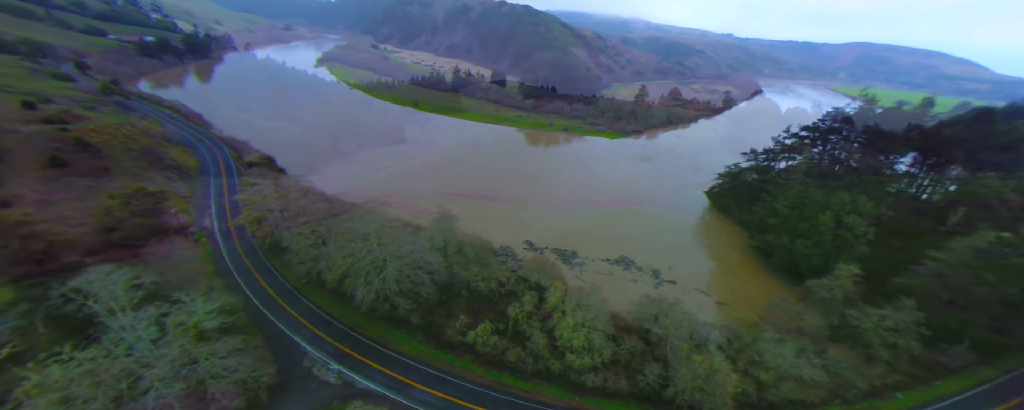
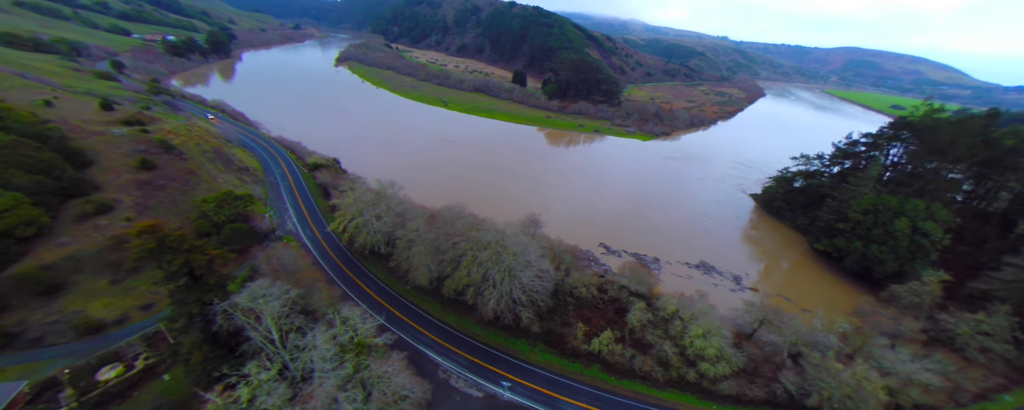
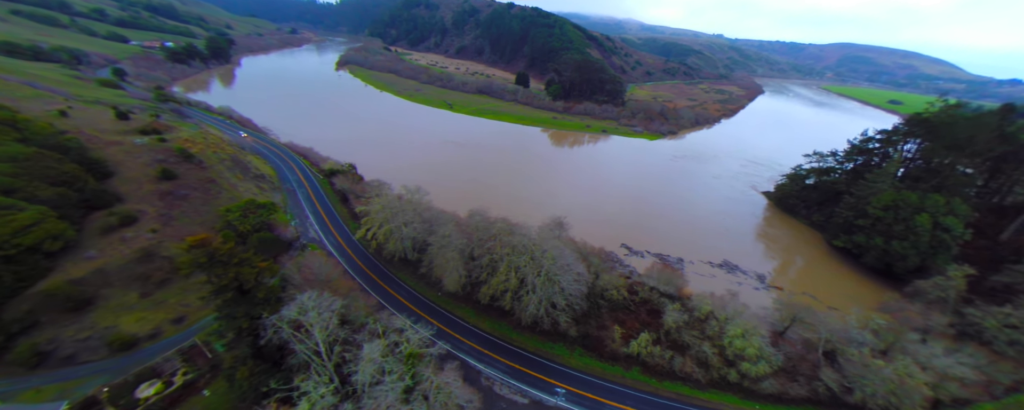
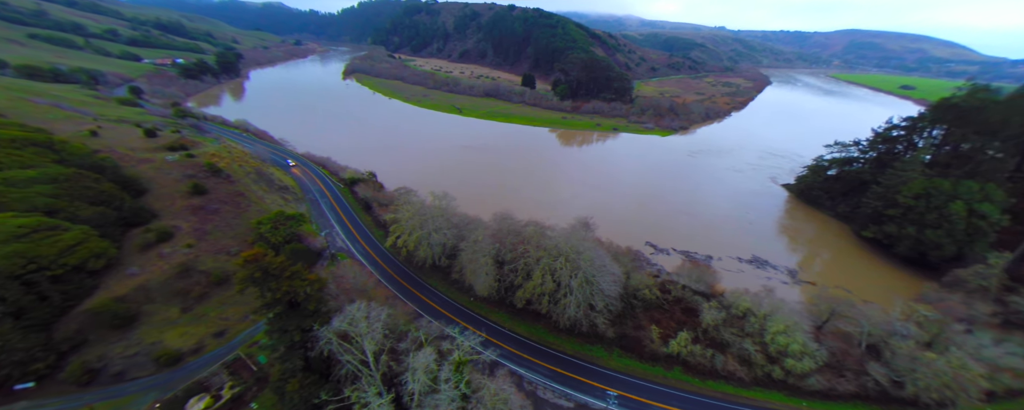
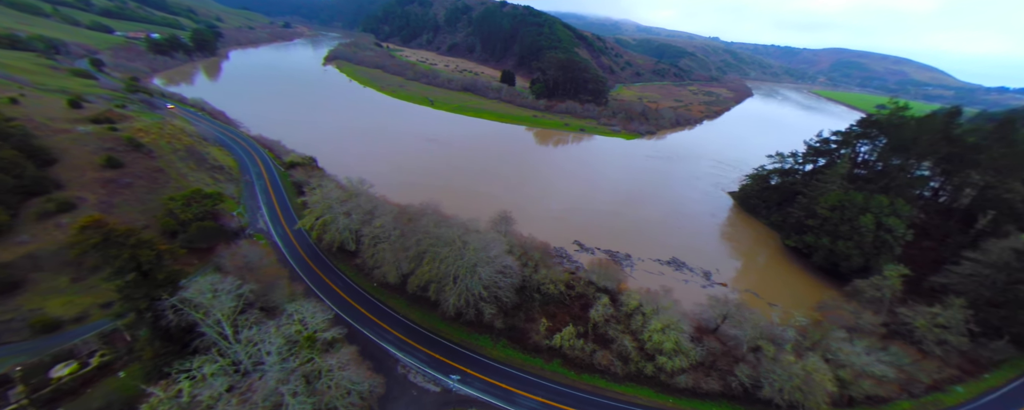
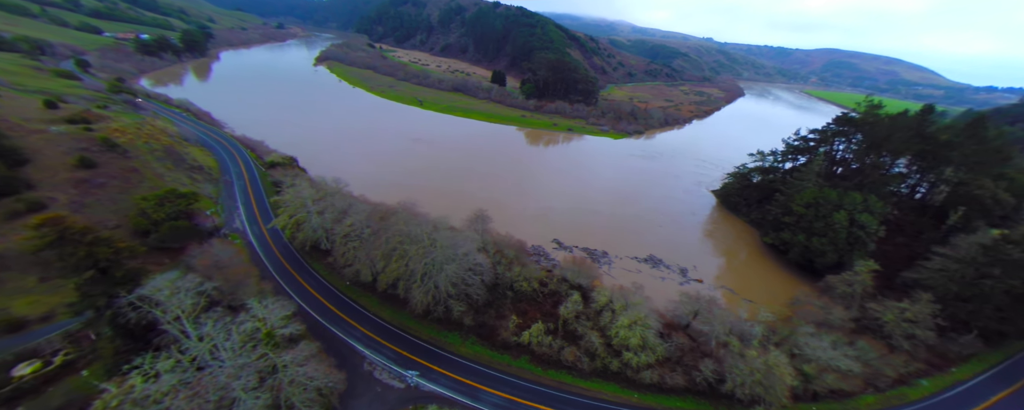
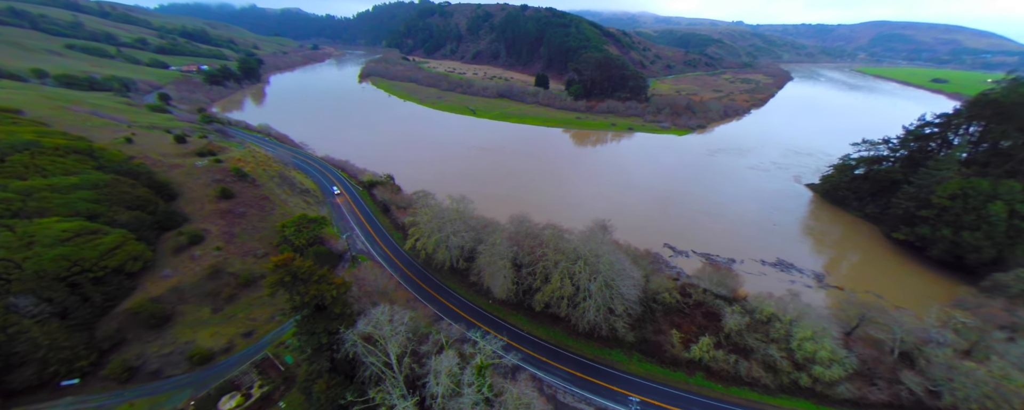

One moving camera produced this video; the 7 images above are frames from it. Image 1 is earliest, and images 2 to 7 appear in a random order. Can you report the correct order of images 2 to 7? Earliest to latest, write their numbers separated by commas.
6, 5, 2, 3, 4, 7
